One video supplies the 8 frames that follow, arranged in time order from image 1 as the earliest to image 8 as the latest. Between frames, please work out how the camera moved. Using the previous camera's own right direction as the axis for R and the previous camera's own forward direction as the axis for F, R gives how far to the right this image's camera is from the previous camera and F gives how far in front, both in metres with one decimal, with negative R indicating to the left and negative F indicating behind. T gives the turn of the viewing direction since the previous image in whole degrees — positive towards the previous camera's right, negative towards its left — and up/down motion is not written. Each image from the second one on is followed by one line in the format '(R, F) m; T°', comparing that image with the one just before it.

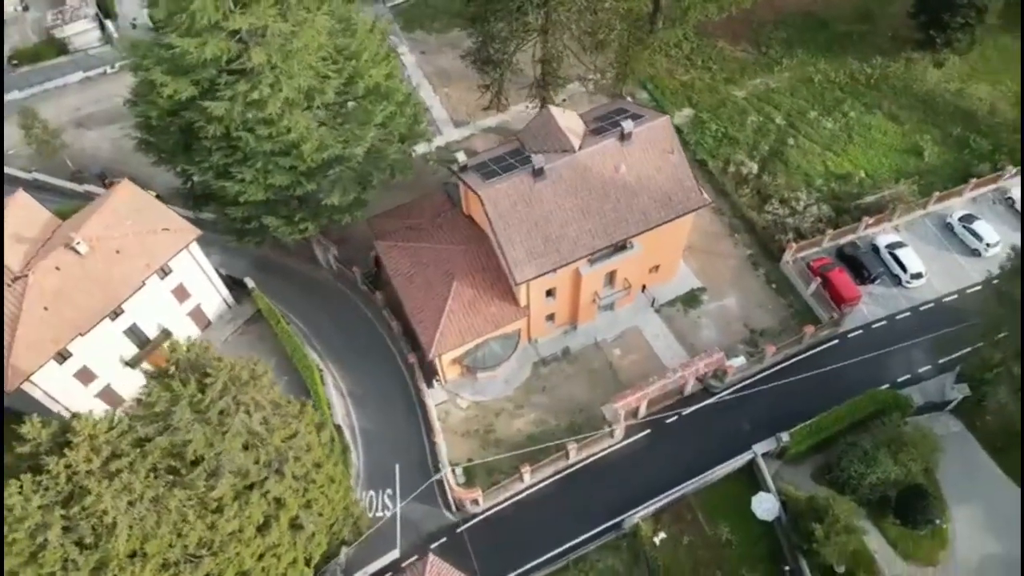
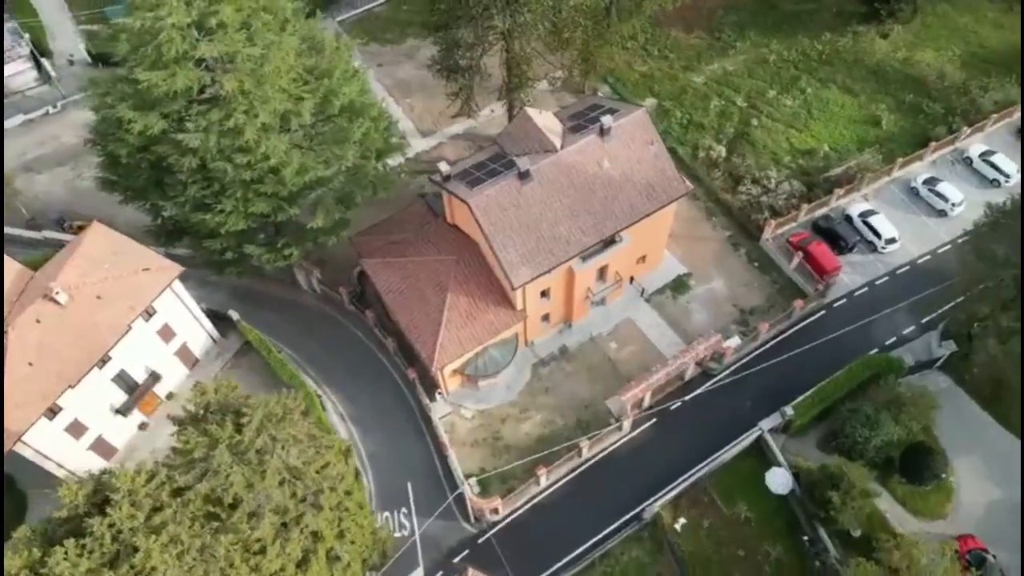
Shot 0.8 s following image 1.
(-2.0, +0.1) m; +4°
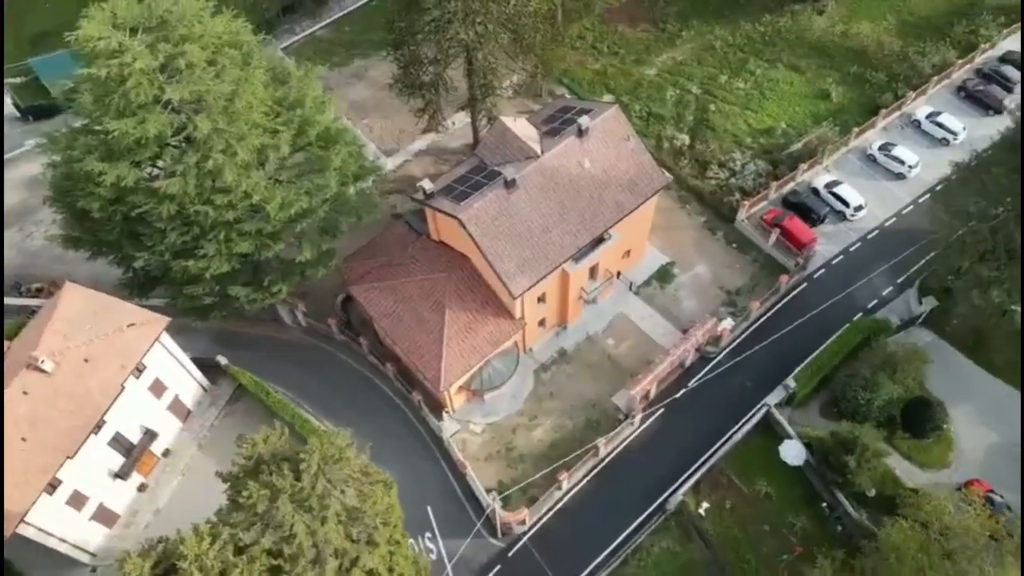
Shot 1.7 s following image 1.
(-2.6, +0.2) m; +4°
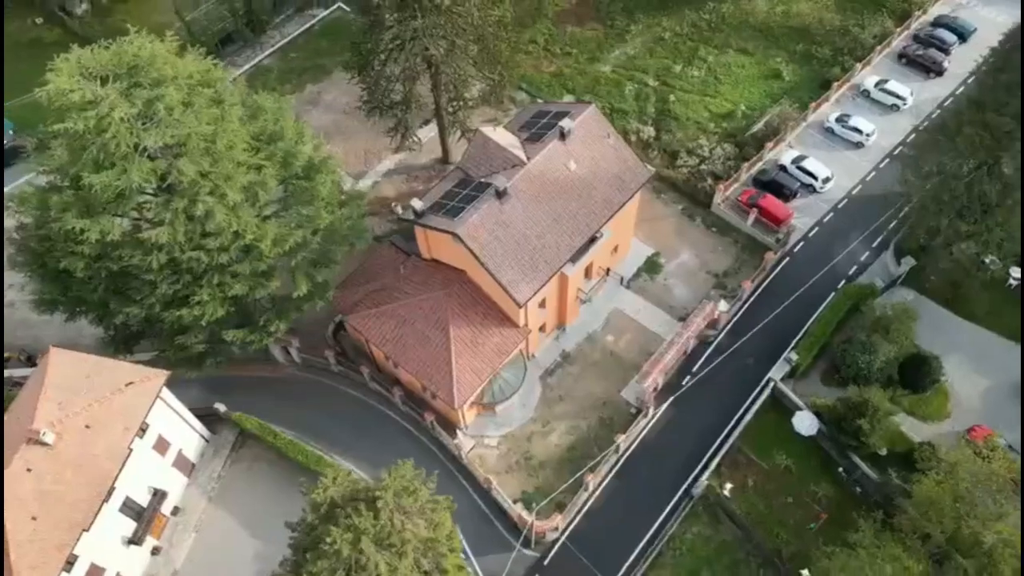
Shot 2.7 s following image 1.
(-2.8, +0.2) m; +4°
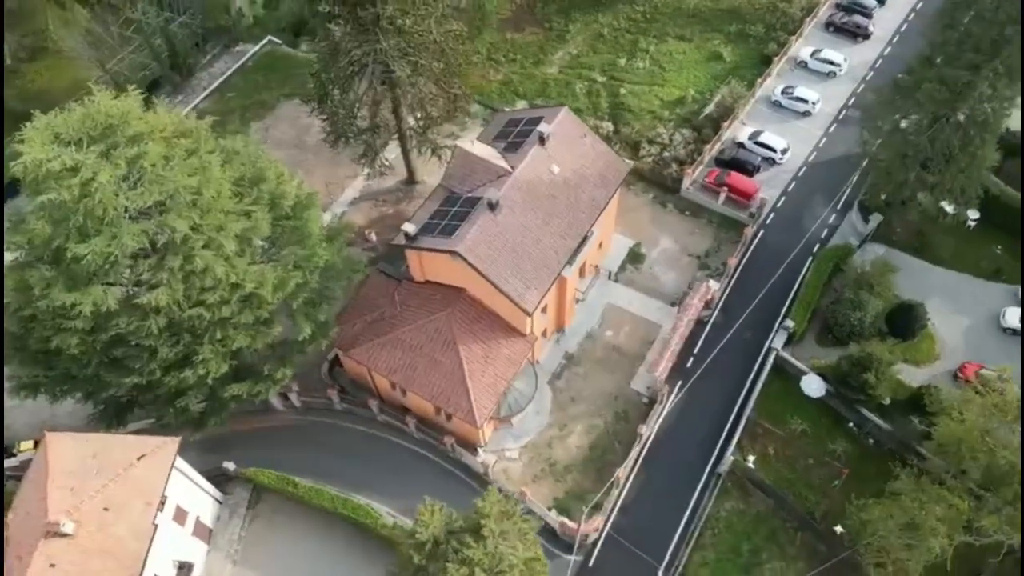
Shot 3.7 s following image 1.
(-3.4, +0.2) m; +5°
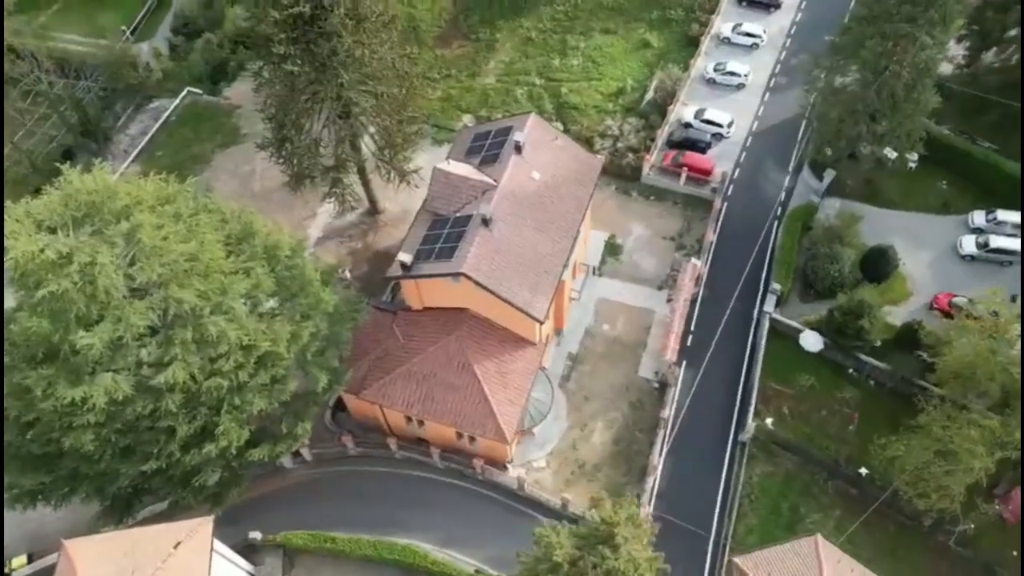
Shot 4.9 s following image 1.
(-4.1, +0.3) m; +6°
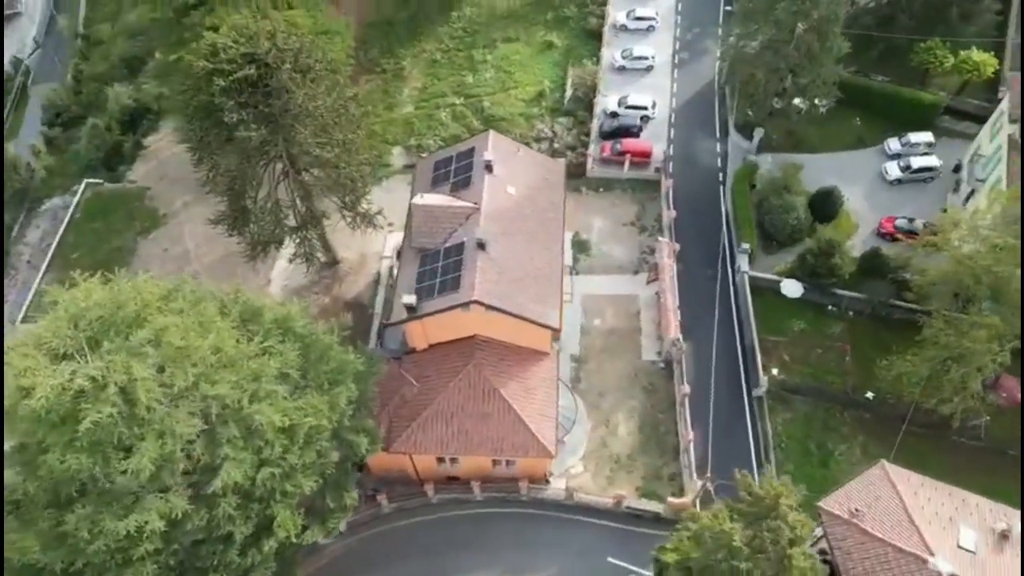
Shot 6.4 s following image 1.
(-5.5, +0.5) m; +9°
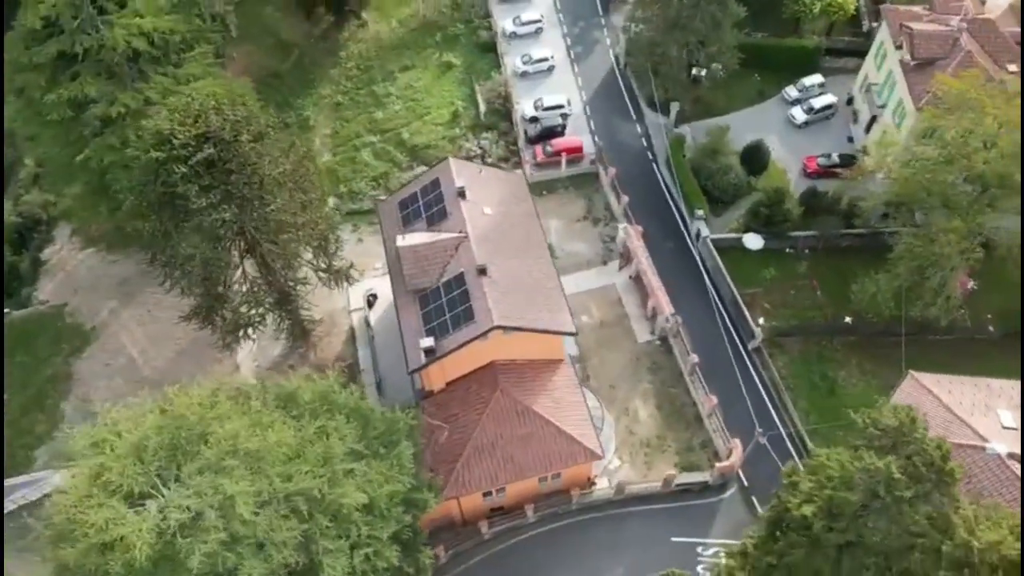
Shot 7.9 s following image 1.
(-6.0, +0.6) m; +10°
